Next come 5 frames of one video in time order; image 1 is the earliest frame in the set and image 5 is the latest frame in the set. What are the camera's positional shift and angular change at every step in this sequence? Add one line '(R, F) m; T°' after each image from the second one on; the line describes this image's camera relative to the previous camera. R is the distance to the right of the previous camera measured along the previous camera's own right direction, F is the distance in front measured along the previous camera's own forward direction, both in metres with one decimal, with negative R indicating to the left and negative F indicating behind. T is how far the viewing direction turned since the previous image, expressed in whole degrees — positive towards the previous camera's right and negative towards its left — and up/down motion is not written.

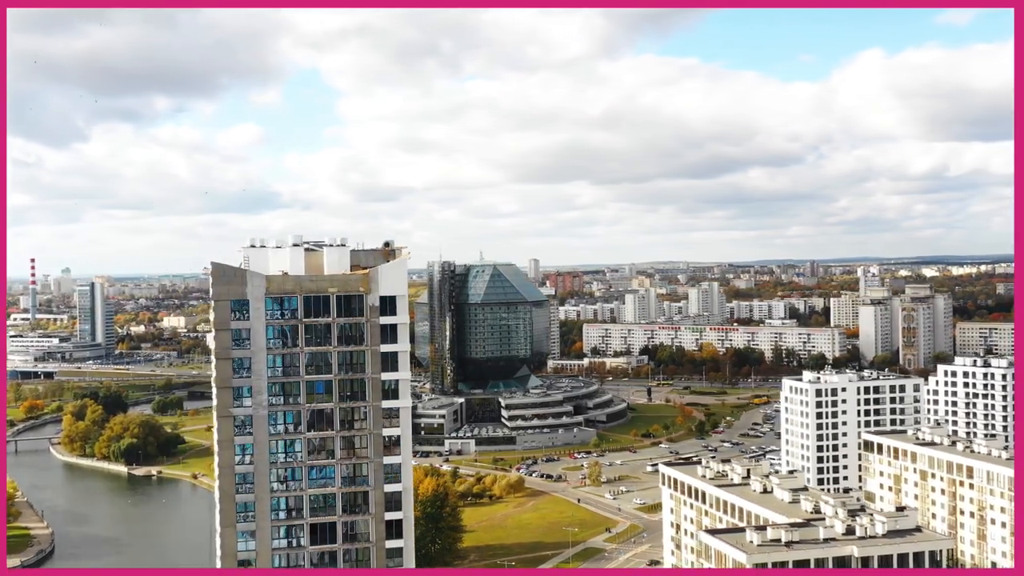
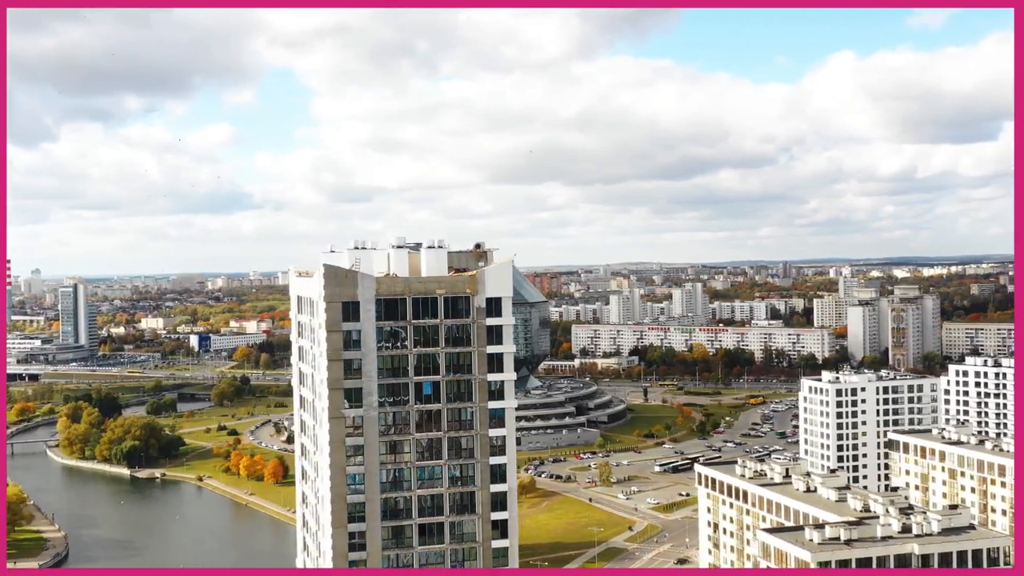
(-4.4, -0.2) m; +1°
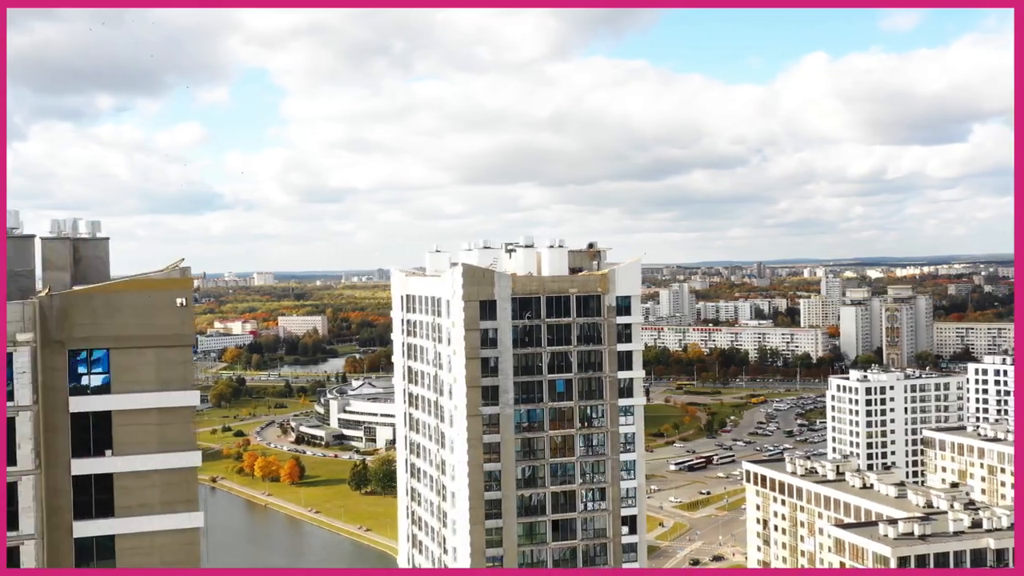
(-5.2, -0.3) m; +1°
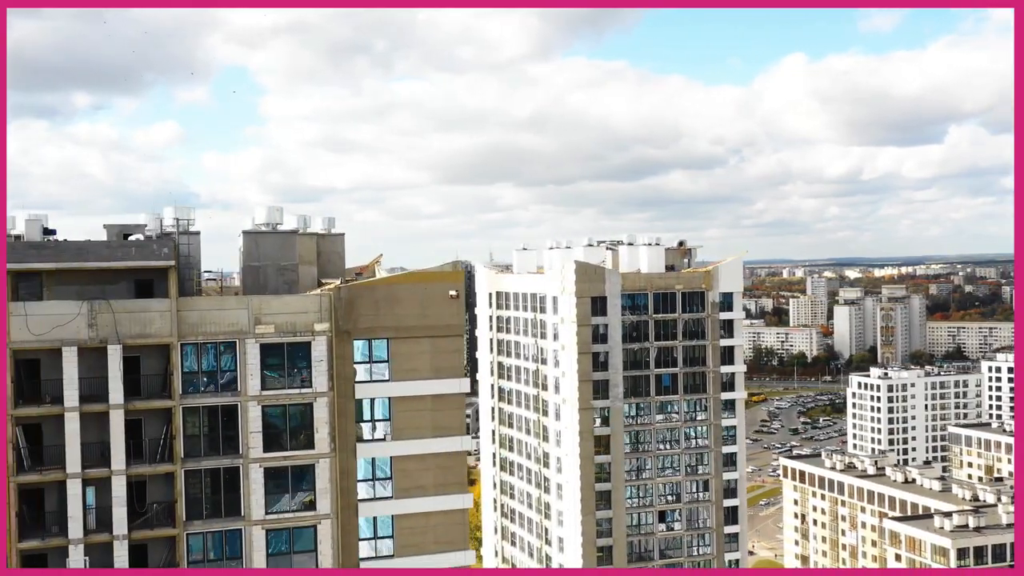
(-4.4, -0.7) m; +1°
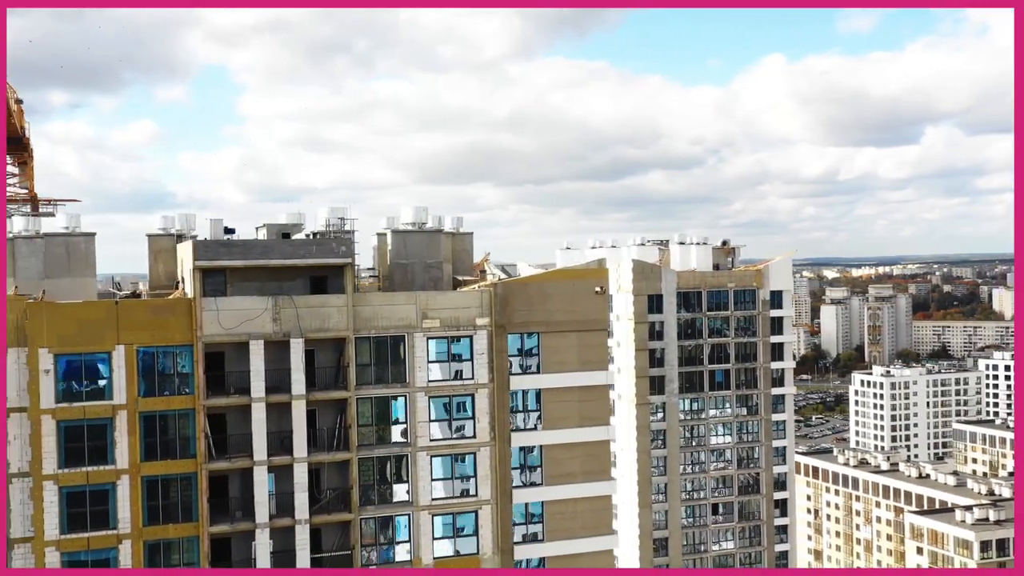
(-2.7, -0.7) m; +1°
